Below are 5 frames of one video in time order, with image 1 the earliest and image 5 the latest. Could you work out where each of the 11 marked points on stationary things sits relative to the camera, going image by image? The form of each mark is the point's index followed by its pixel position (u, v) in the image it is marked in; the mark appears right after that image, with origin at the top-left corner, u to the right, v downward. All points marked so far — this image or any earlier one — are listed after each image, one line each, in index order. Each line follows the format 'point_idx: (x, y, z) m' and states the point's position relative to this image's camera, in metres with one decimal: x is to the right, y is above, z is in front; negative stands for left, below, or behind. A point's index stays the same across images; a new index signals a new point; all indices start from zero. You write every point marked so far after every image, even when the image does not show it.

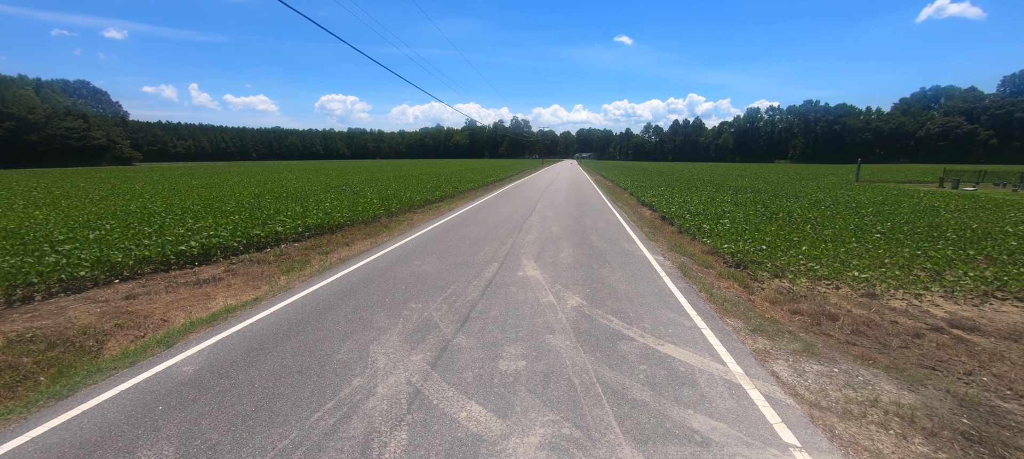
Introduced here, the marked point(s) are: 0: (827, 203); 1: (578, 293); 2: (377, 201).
0: (+13.4, +1.1, +14.6) m
1: (+1.0, -1.0, +5.5) m
2: (-6.2, +1.3, +15.7) m
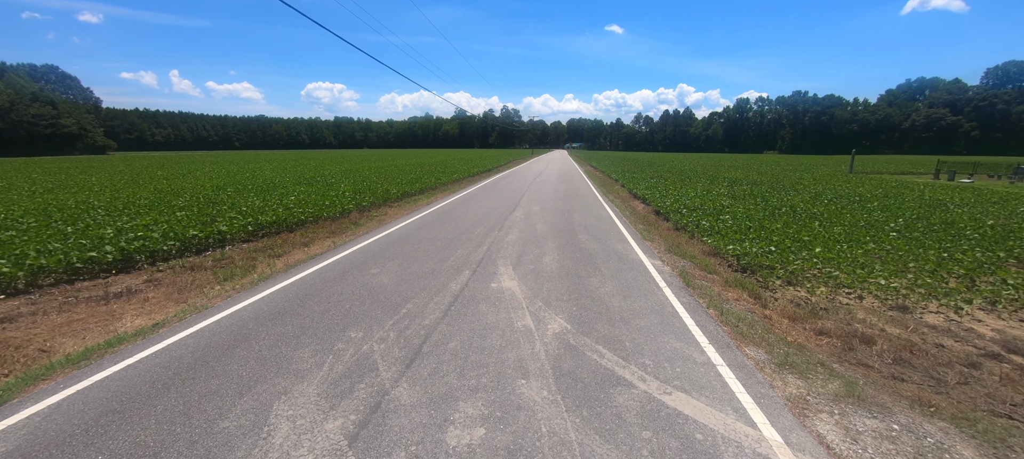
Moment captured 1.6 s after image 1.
0: (+12.8, +1.3, +13.9) m
1: (+0.6, -1.1, +4.4) m
2: (-6.9, +1.5, +14.4) m
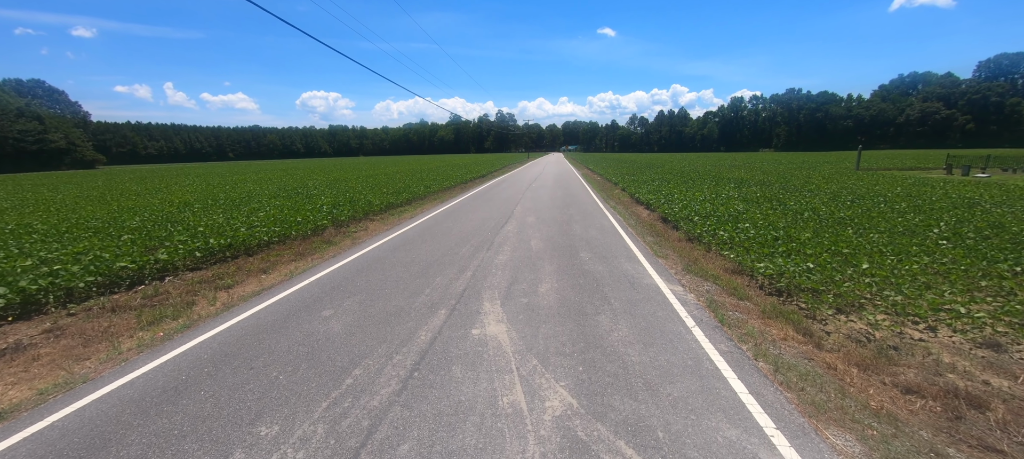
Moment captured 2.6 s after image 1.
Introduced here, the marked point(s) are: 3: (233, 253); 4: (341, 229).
0: (+12.5, +1.2, +12.8) m
1: (+0.5, -1.4, +3.3) m
2: (-7.1, +0.9, +13.2) m
3: (-6.7, -0.6, +8.2) m
4: (-5.5, 0.0, +11.0) m
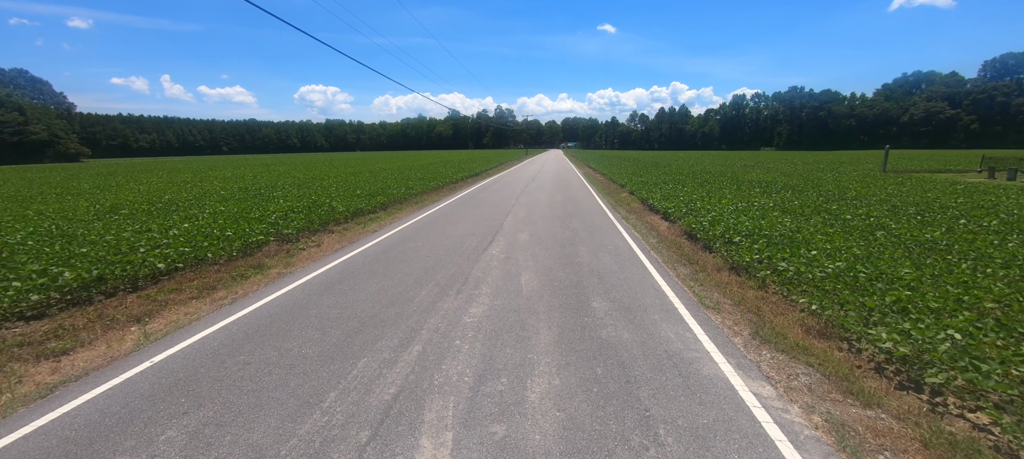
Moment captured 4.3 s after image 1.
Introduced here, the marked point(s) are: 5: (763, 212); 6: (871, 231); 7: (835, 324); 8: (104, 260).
0: (+12.2, +0.7, +10.6) m
1: (+0.2, -2.0, +1.0) m
2: (-7.5, +0.5, +10.9) m
3: (-7.0, -1.0, +5.9) m
4: (-5.8, -0.4, +8.7) m
5: (+7.4, +0.5, +10.1) m
6: (+8.2, 0.0, +7.9) m
7: (+4.2, -1.2, +4.6) m
8: (-7.9, -0.6, +6.7) m
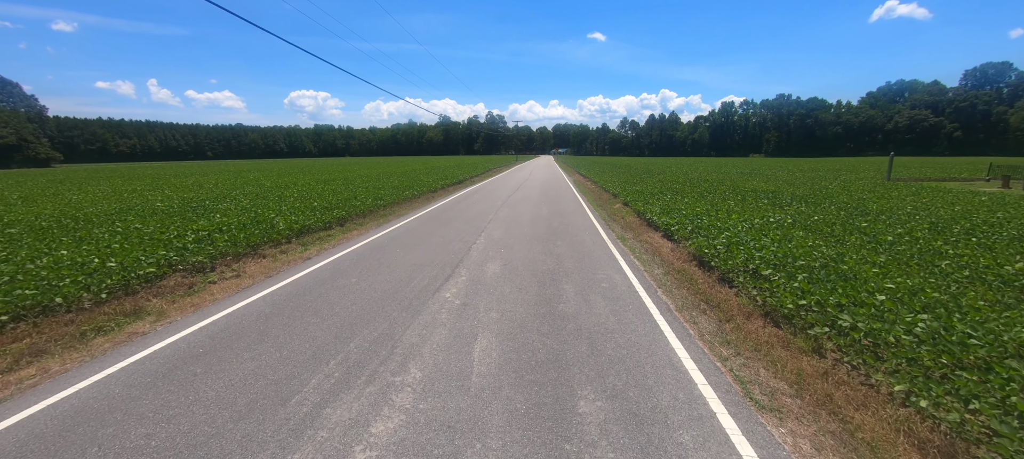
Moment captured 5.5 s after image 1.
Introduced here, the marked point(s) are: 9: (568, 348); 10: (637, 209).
0: (+11.5, +0.1, +9.1) m
1: (-0.2, -2.4, -0.8) m
2: (-8.1, -0.1, +8.9) m
3: (-7.5, -1.5, +3.9) m
4: (-6.4, -1.0, +6.7) m
5: (+6.7, 0.0, +8.5) m
6: (+7.6, -0.6, +6.3) m
7: (+3.7, -1.7, +2.8) m
8: (-8.5, -1.1, +4.7) m
9: (+0.6, -1.3, +3.9) m
10: (+4.7, +0.8, +13.1) m
